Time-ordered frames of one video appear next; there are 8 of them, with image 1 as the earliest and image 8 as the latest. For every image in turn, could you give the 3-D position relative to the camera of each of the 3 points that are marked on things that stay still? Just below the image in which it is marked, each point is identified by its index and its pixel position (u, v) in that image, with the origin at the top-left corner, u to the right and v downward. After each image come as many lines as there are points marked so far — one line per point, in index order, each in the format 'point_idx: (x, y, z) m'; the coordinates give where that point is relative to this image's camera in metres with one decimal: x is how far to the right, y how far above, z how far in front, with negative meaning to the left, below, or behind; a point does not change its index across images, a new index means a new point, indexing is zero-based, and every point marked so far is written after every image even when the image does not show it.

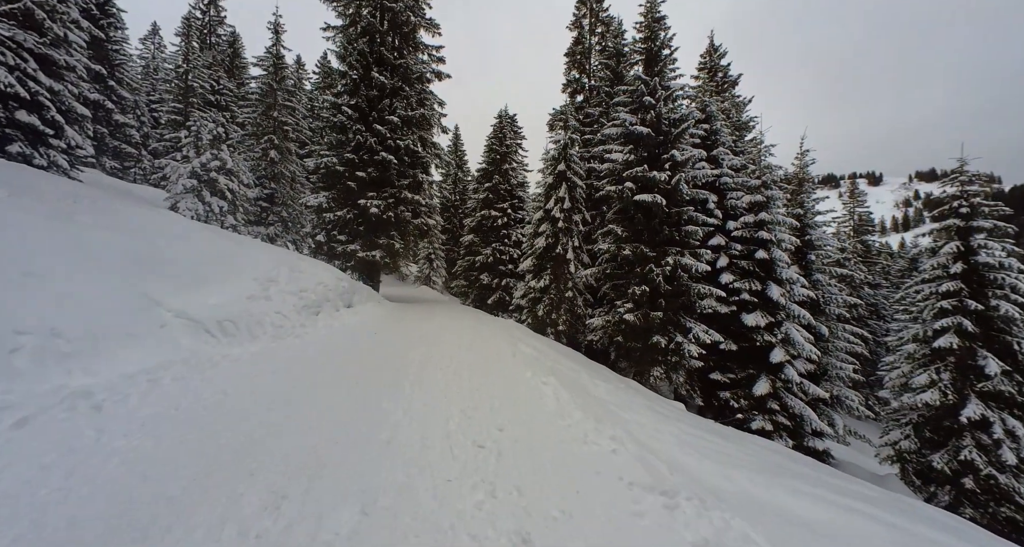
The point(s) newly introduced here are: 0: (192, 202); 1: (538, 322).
0: (-14.2, +3.2, +16.9) m
1: (+1.2, -2.2, +17.6) m
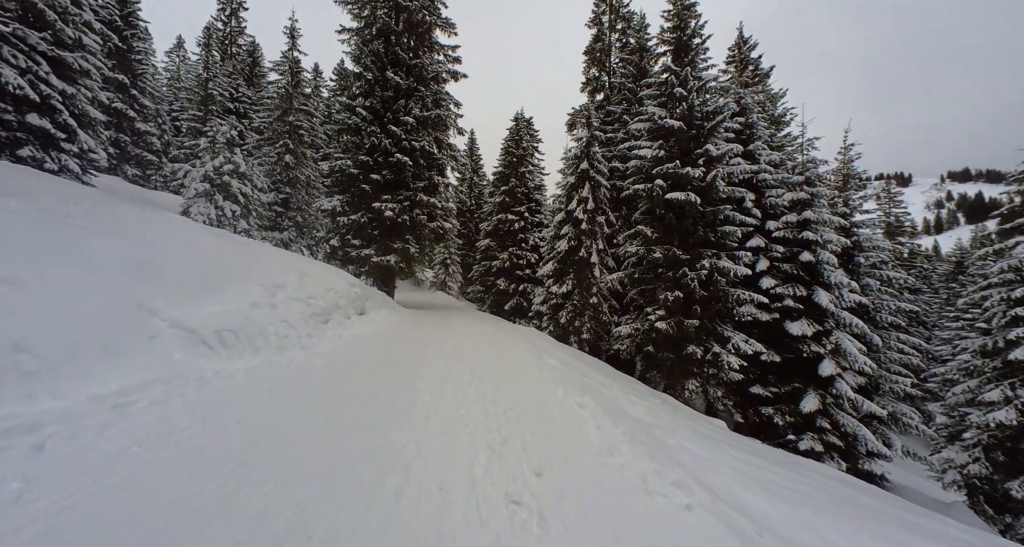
0: (-13.4, +2.9, +16.6) m
1: (+2.0, -2.4, +16.6) m
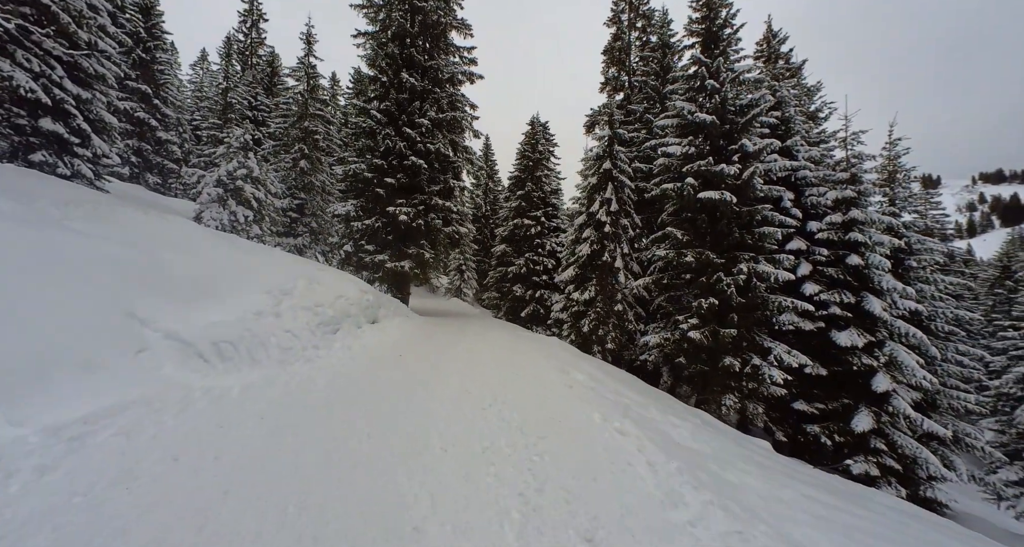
0: (-12.6, +2.7, +16.3) m
1: (+2.8, -2.7, +15.7) m
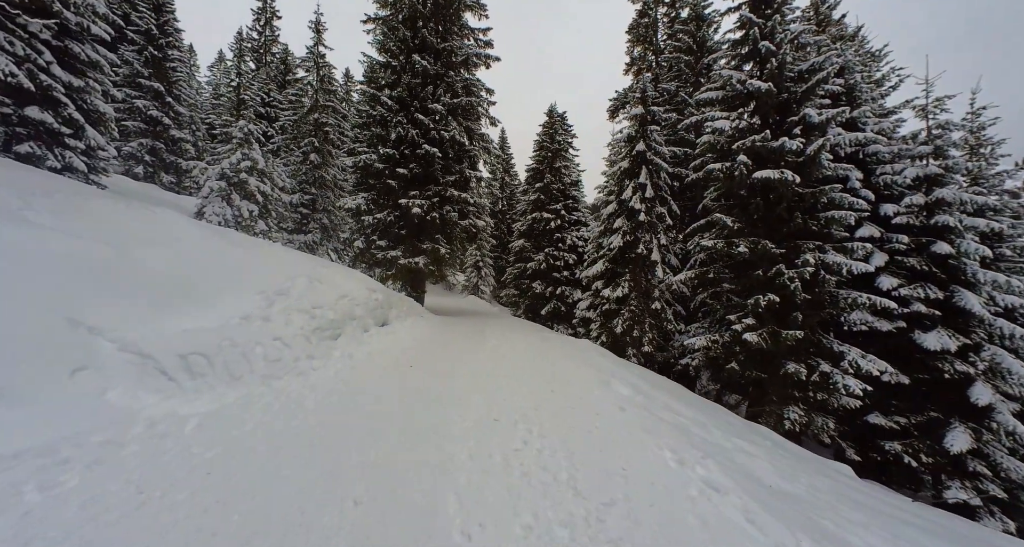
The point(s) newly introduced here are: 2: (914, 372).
0: (-11.7, +2.7, +15.4) m
1: (+3.7, -2.5, +14.2) m
2: (+10.9, -2.7, +10.4) m
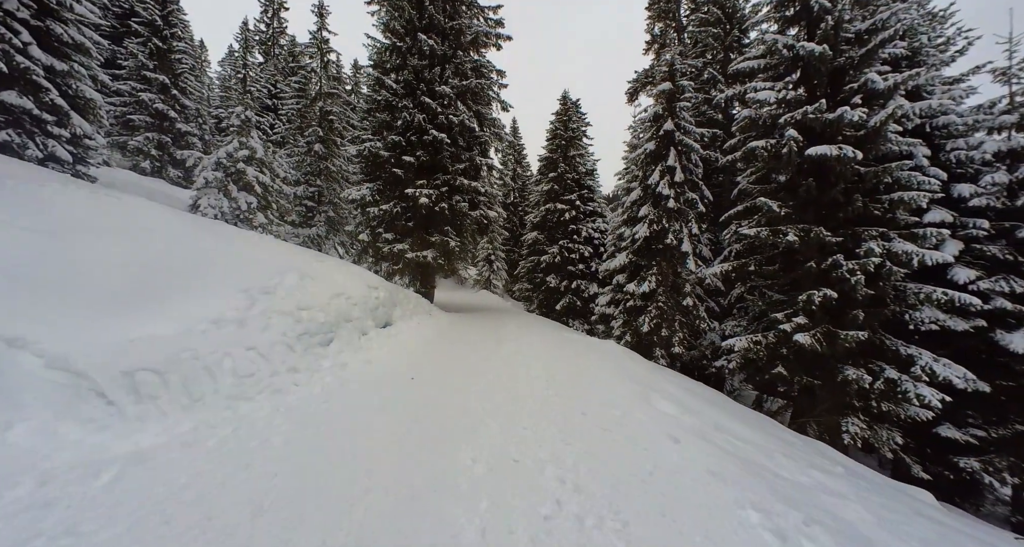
0: (-11.2, +2.9, +14.6) m
1: (+4.2, -2.2, +12.9) m
2: (+11.3, -2.5, +9.0) m
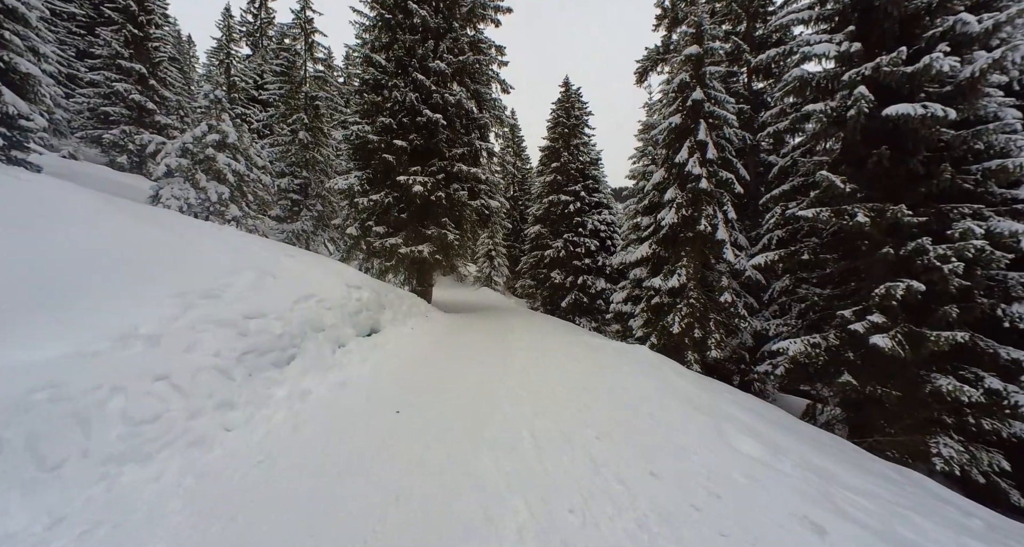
0: (-11.0, +2.8, +12.9) m
1: (+4.5, -2.0, +11.3) m
2: (+11.6, -2.2, +7.4) m
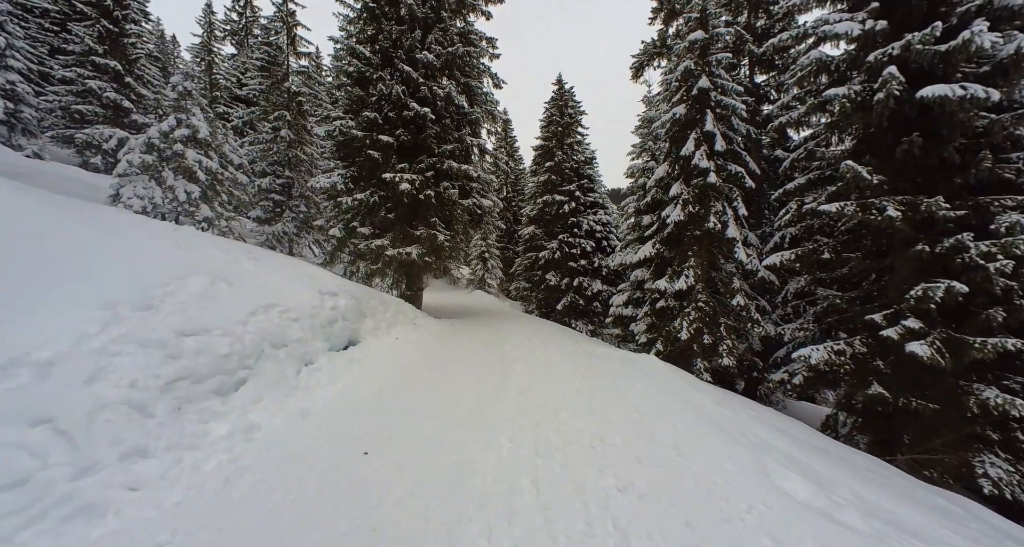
0: (-11.2, +2.7, +11.9) m
1: (+4.3, -2.0, +10.5) m
2: (+11.5, -2.1, +6.7) m
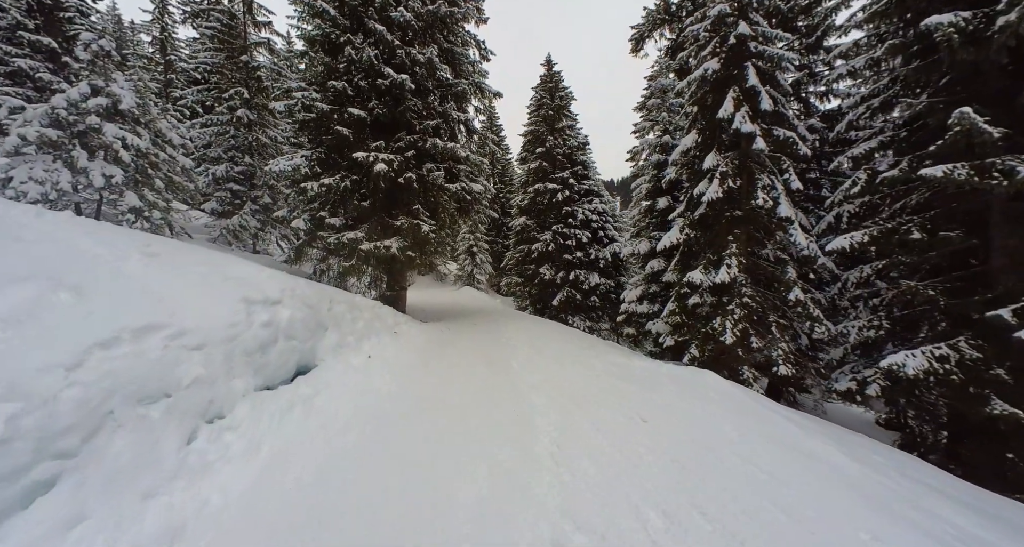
0: (-11.3, +2.5, +9.5) m
1: (+4.4, -1.8, +8.8) m
2: (+11.7, -1.8, +5.2) m
